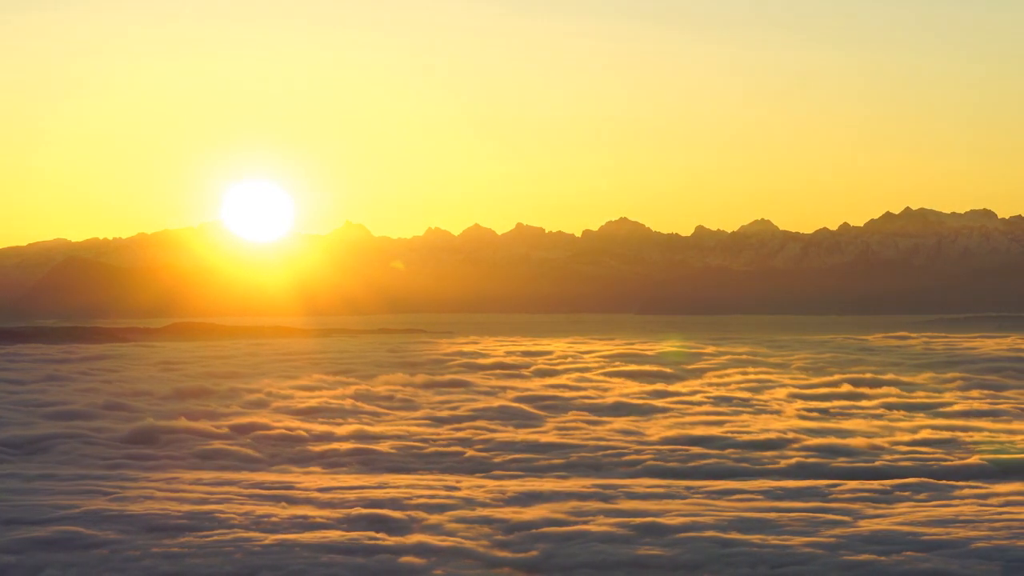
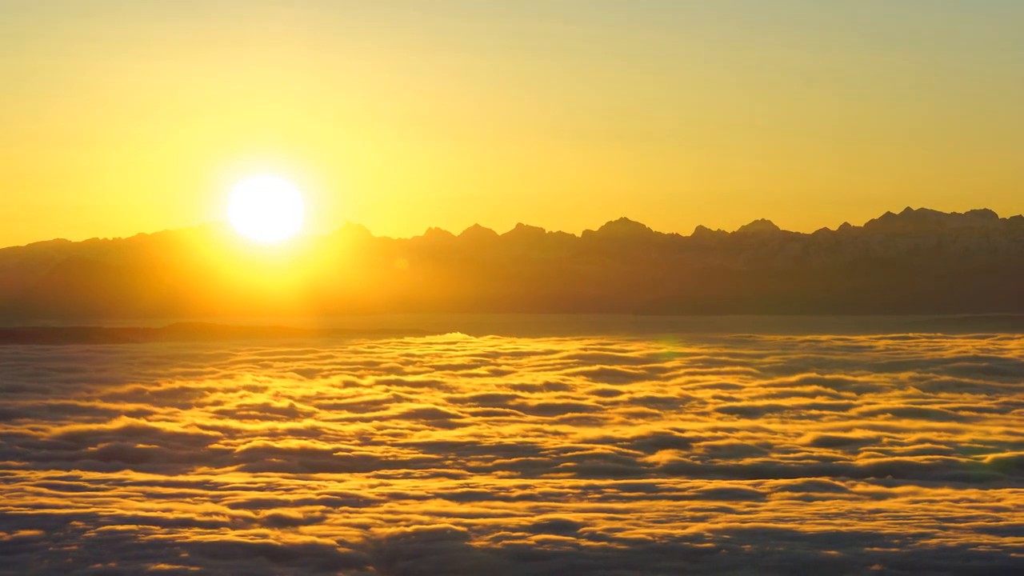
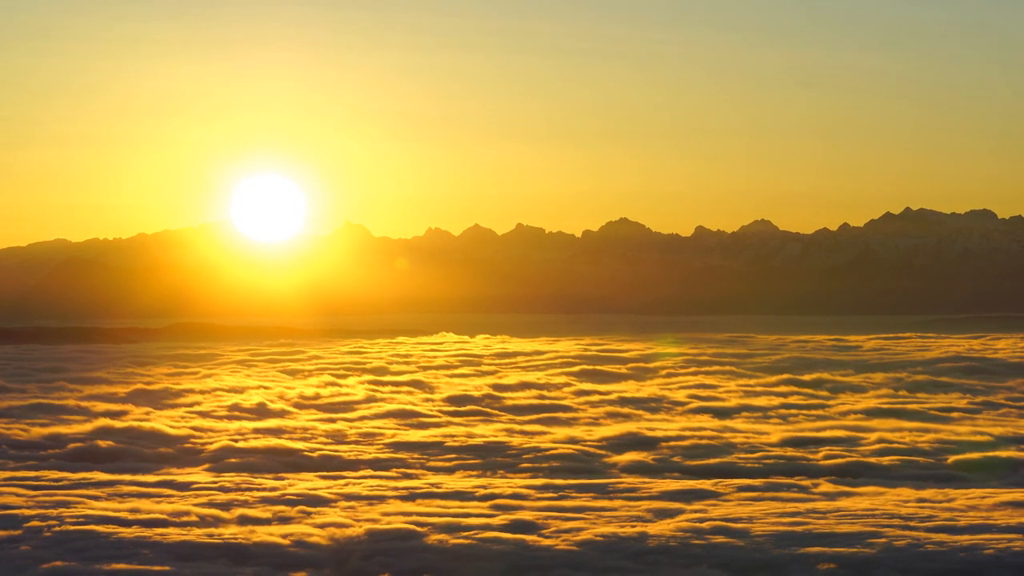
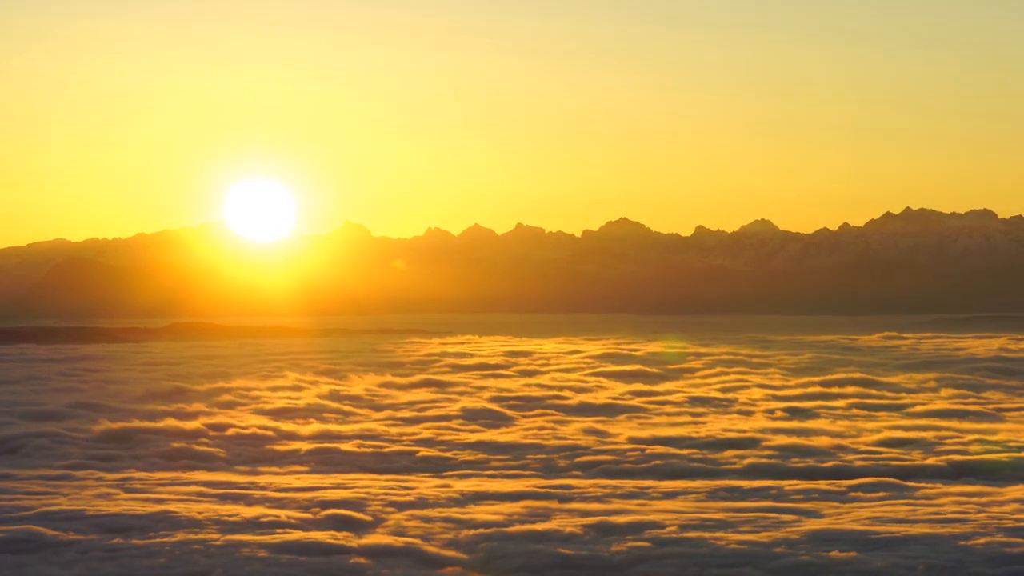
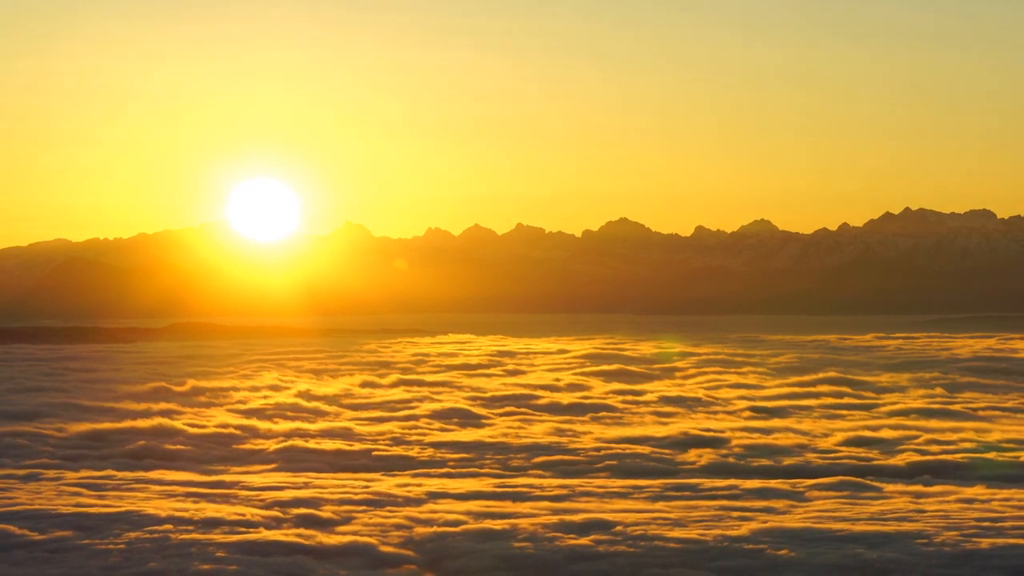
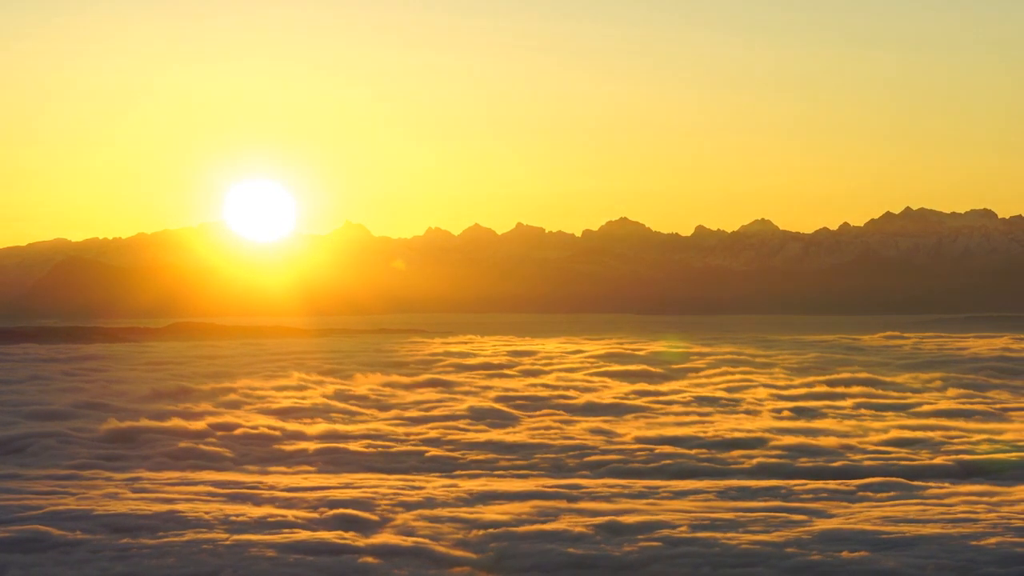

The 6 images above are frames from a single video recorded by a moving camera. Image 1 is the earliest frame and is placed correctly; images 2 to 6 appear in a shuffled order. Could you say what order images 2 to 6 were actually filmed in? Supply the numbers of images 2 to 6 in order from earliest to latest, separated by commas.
6, 4, 5, 2, 3
